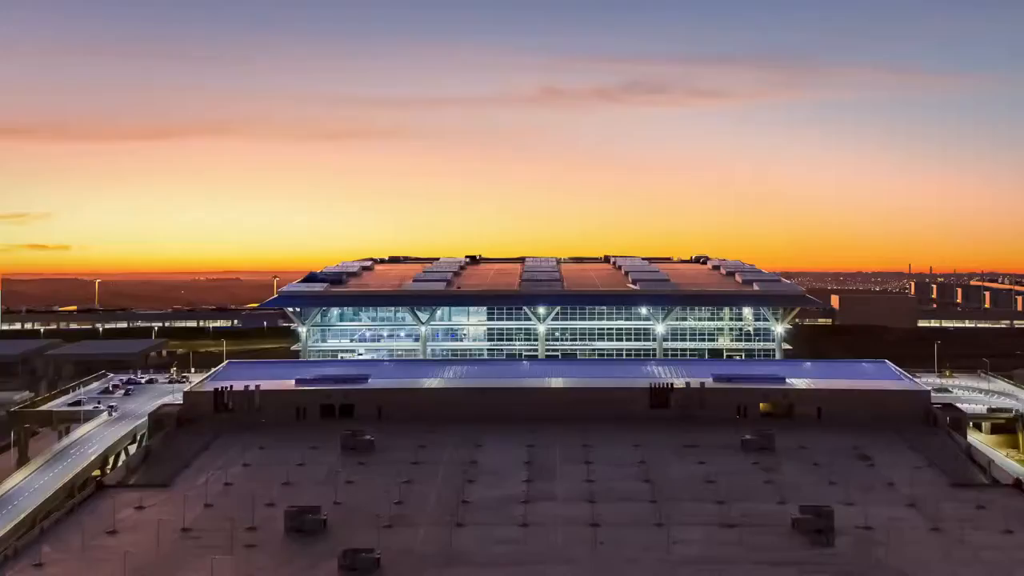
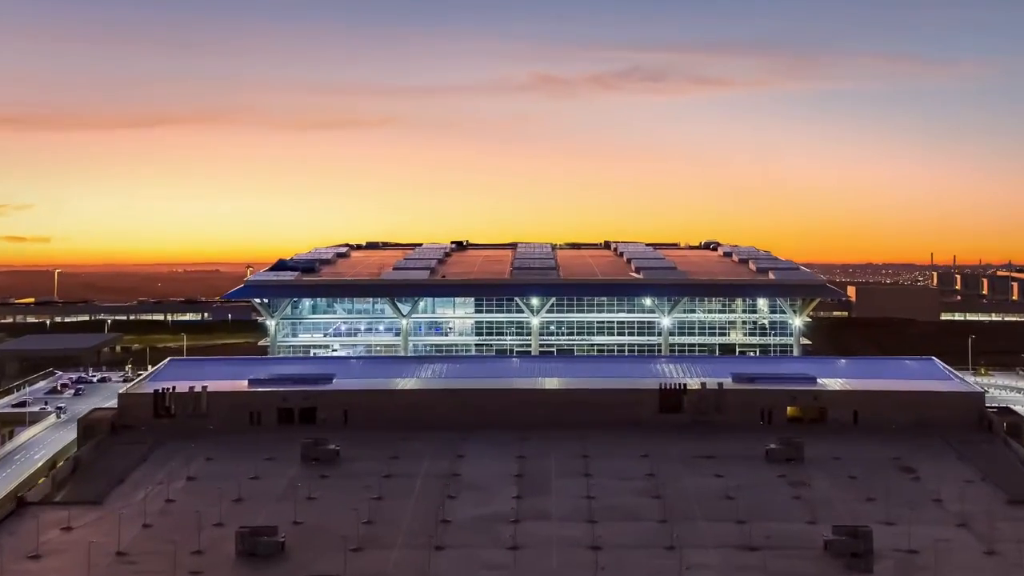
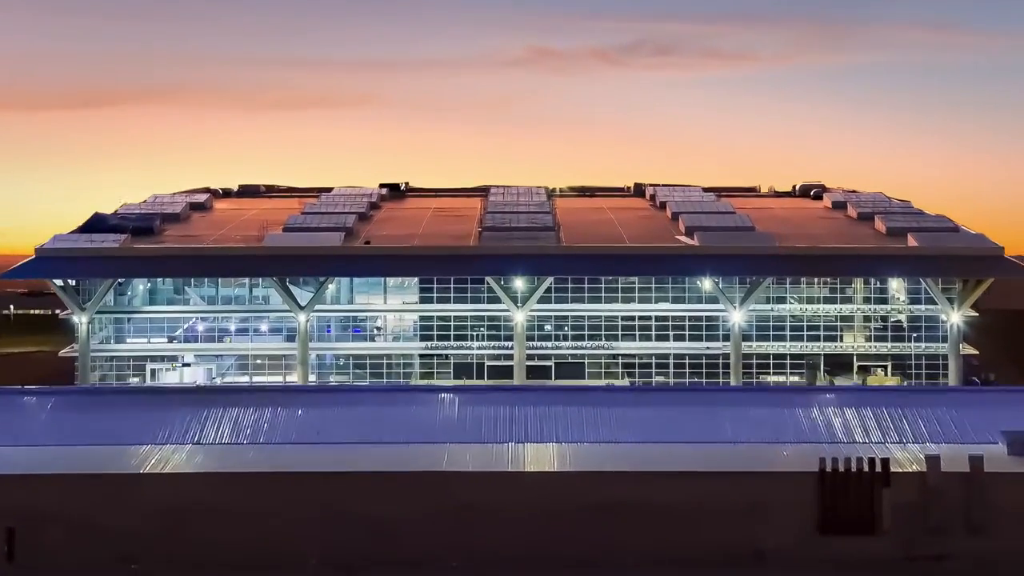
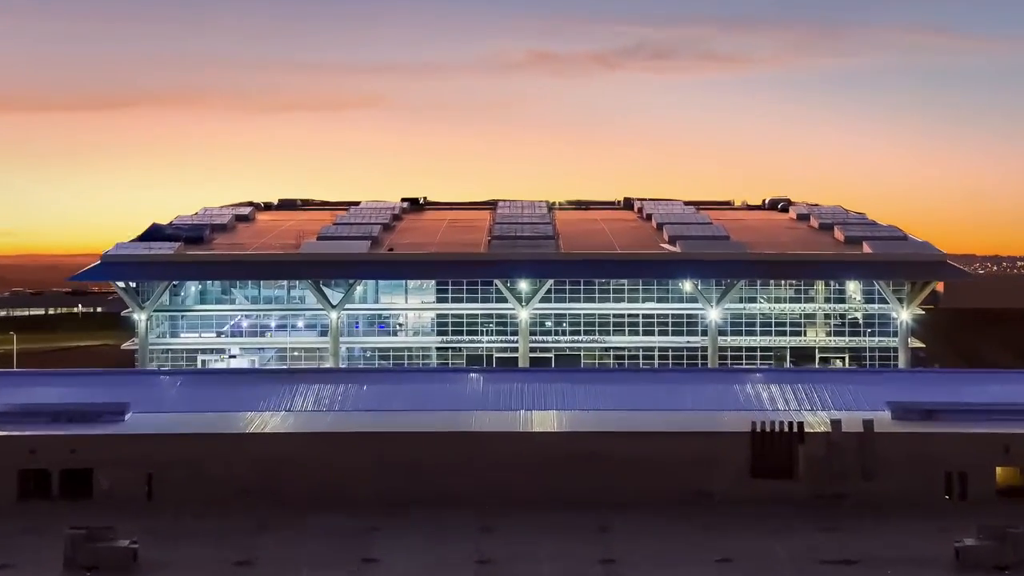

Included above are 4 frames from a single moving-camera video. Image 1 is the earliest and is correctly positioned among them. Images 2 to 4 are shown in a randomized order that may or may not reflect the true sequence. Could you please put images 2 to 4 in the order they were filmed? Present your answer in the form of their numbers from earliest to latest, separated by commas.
2, 4, 3
